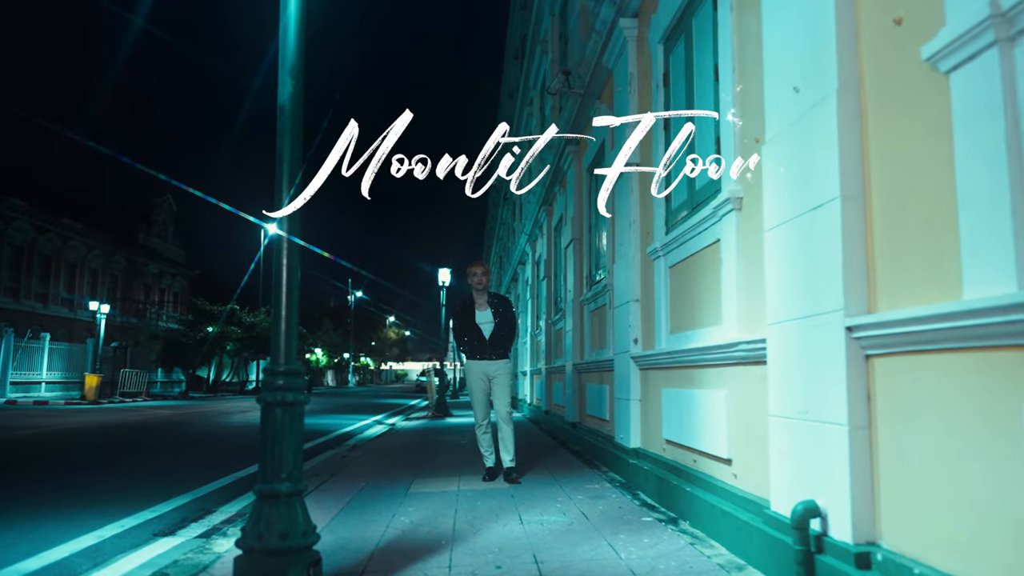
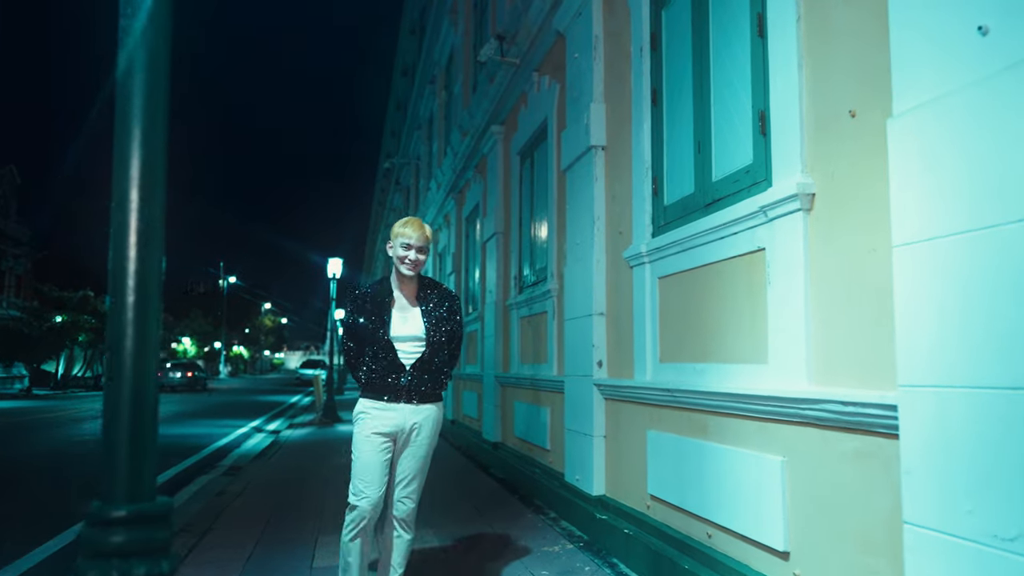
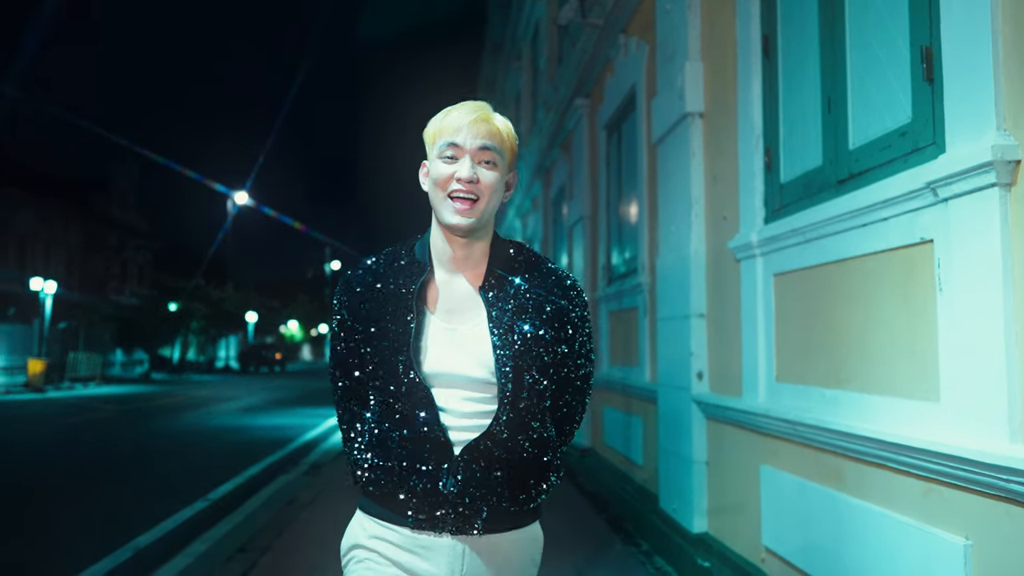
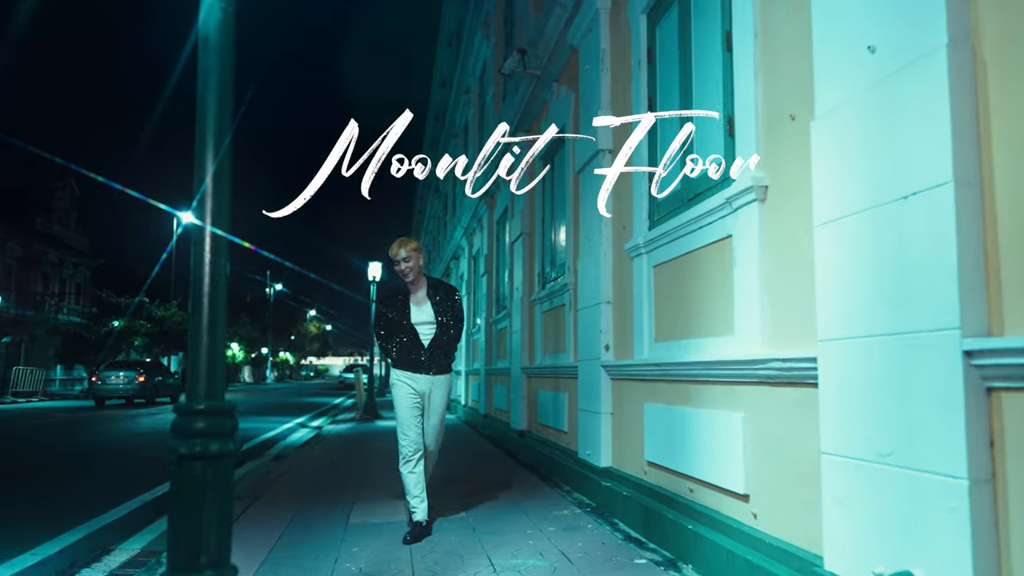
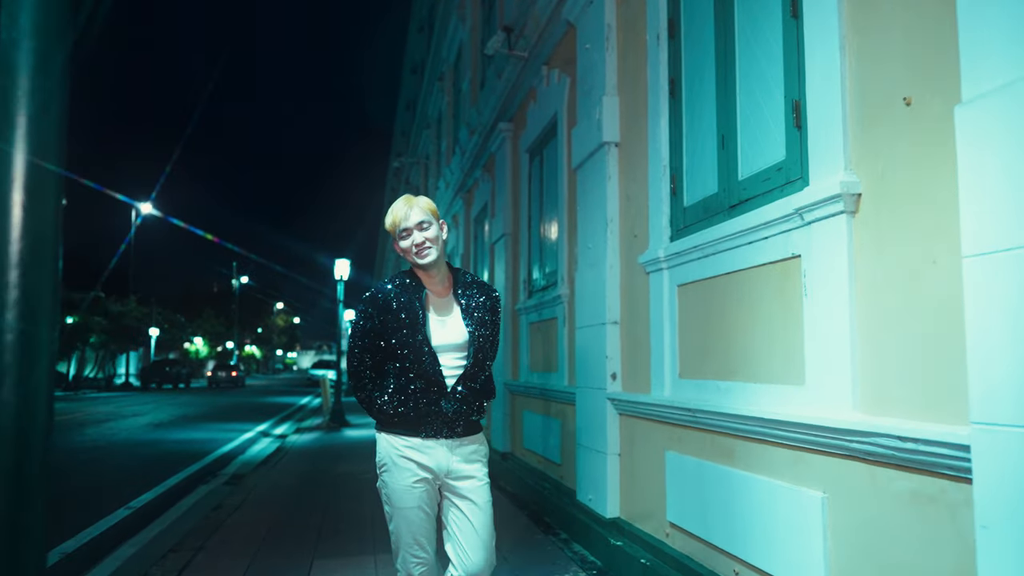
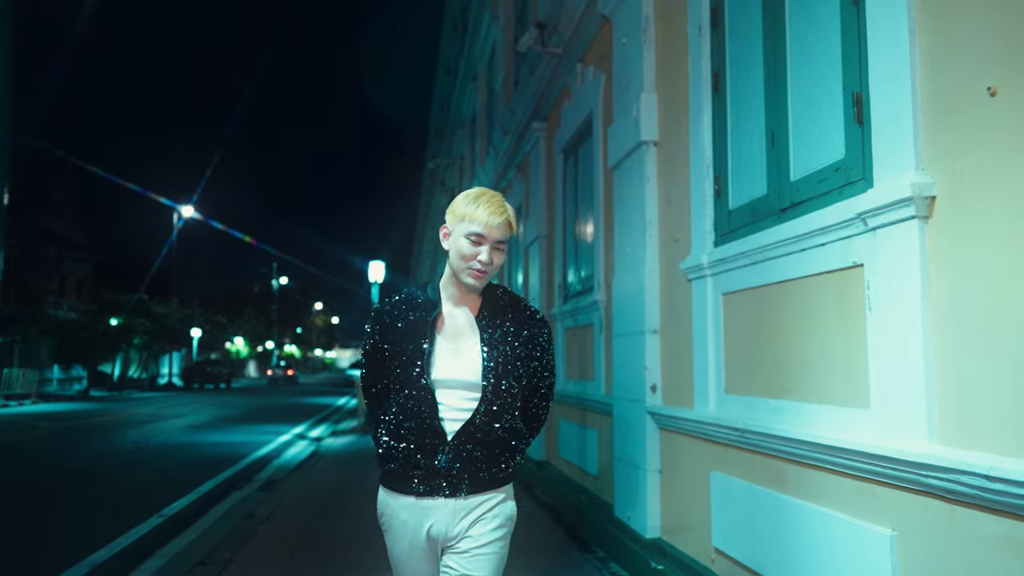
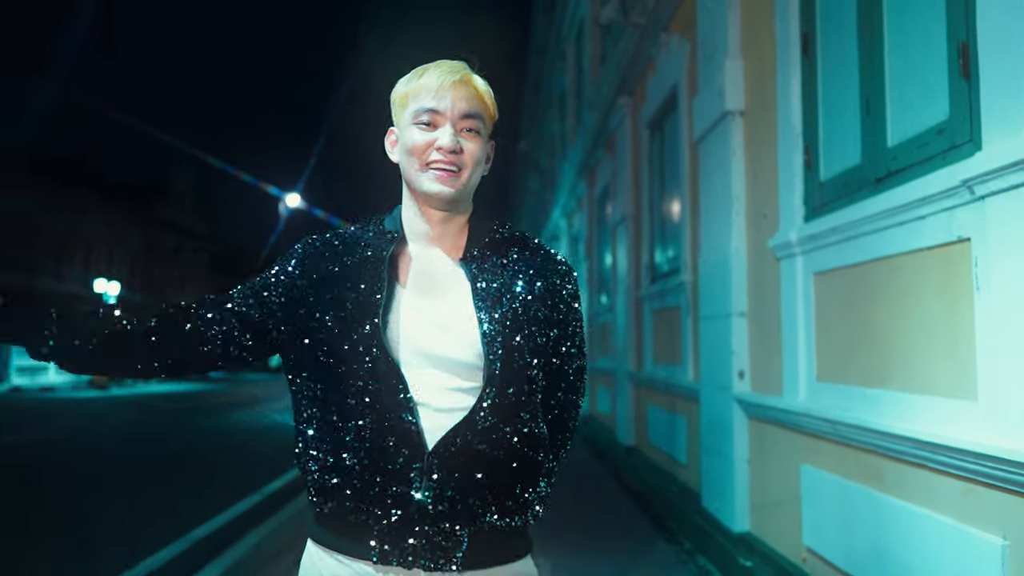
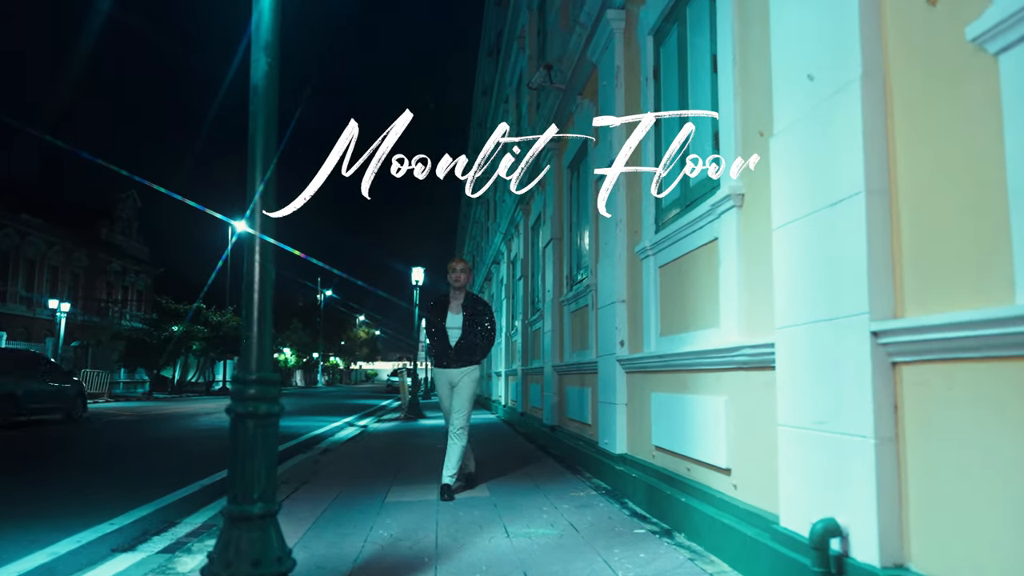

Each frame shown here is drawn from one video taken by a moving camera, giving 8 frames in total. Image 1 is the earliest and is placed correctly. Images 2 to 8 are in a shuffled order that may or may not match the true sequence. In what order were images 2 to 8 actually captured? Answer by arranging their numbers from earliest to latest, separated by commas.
8, 4, 2, 5, 6, 3, 7
